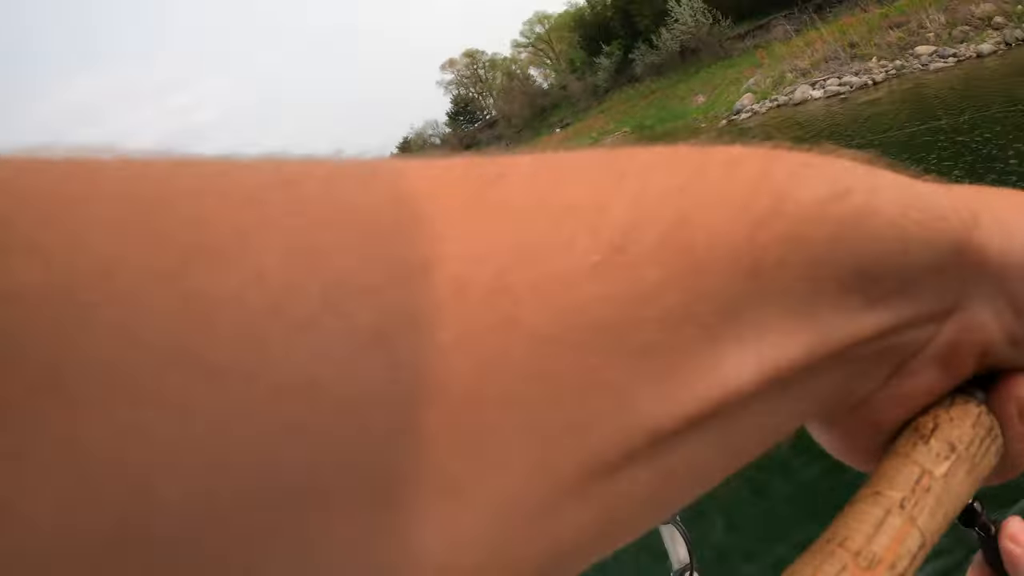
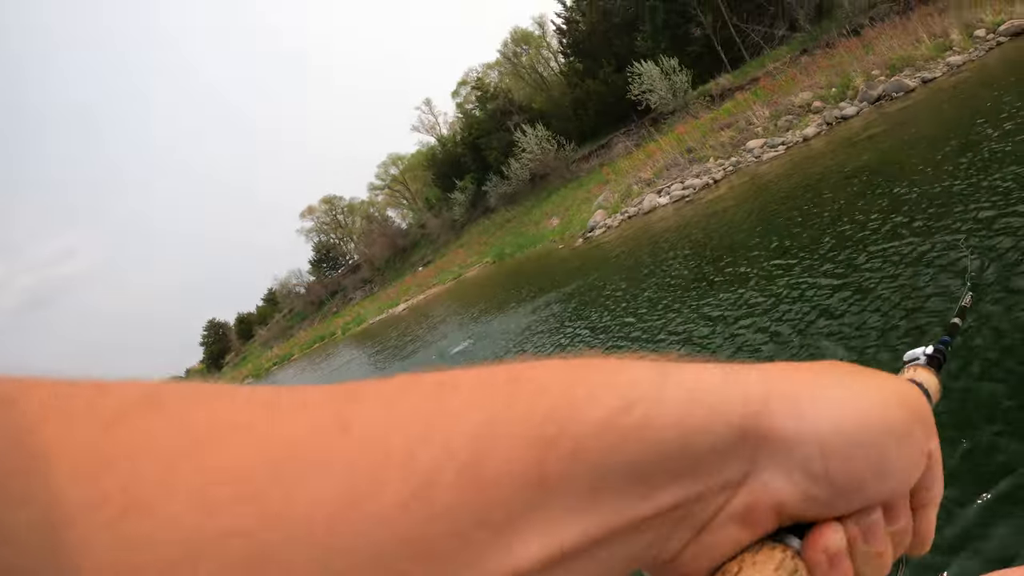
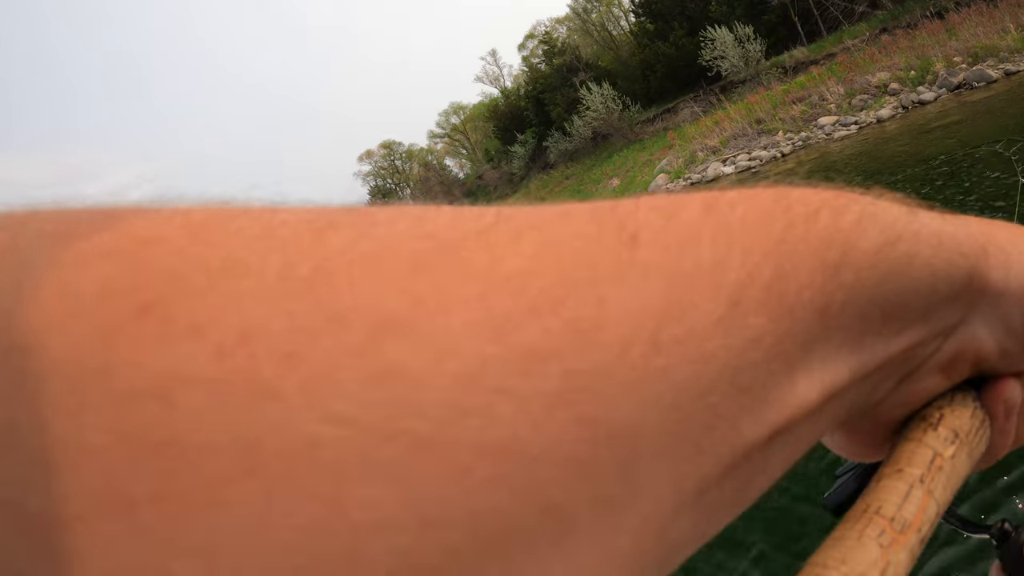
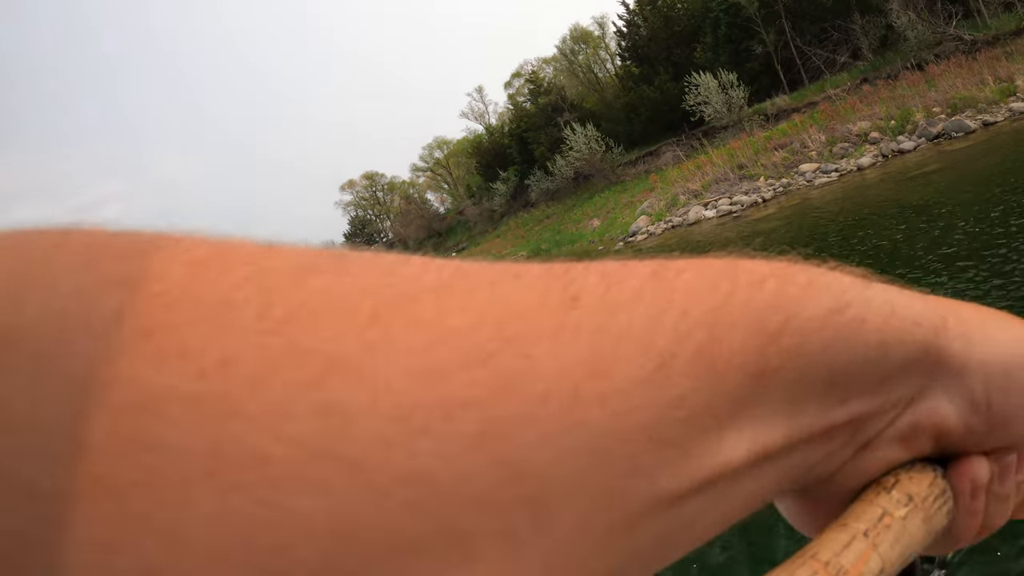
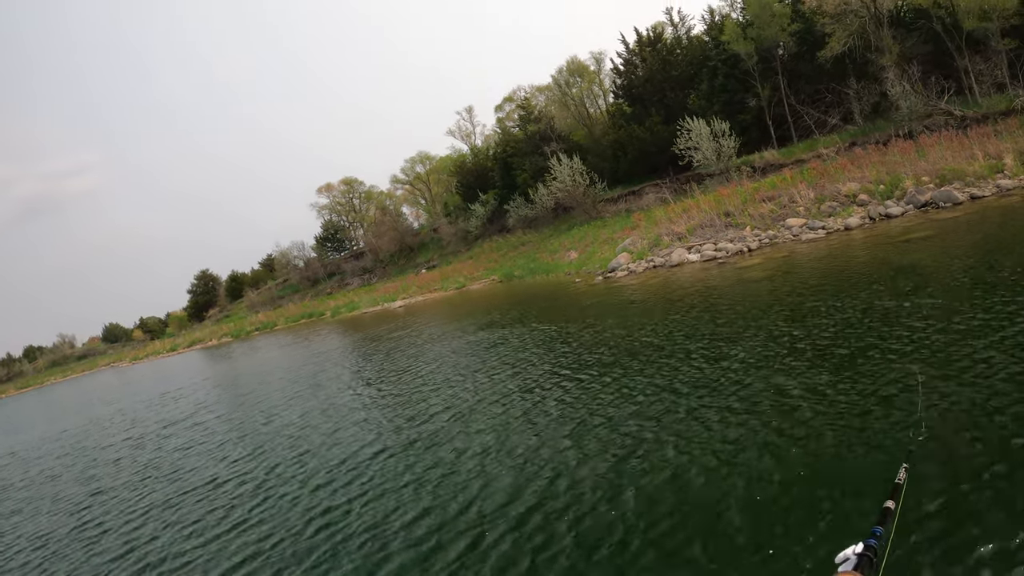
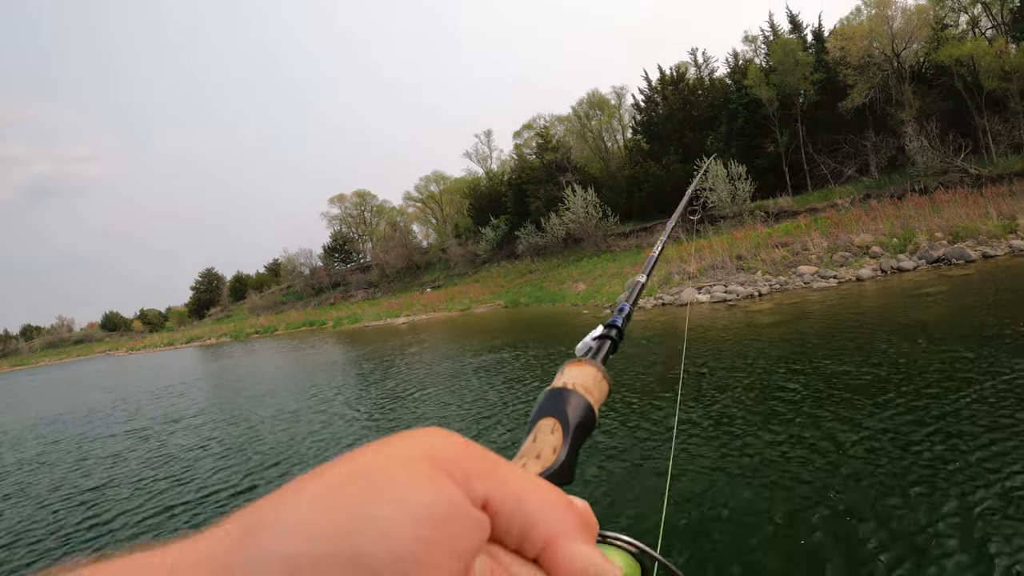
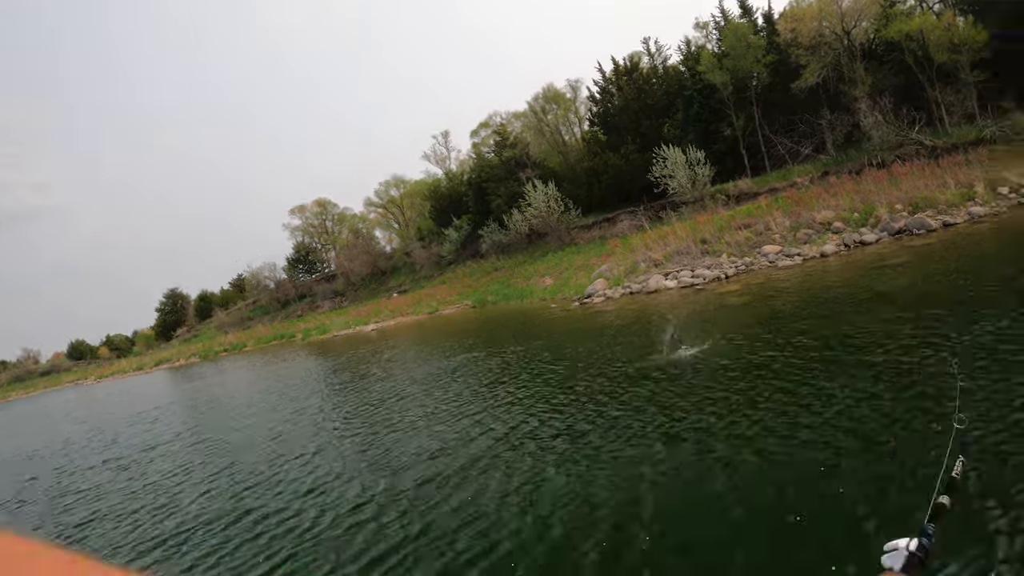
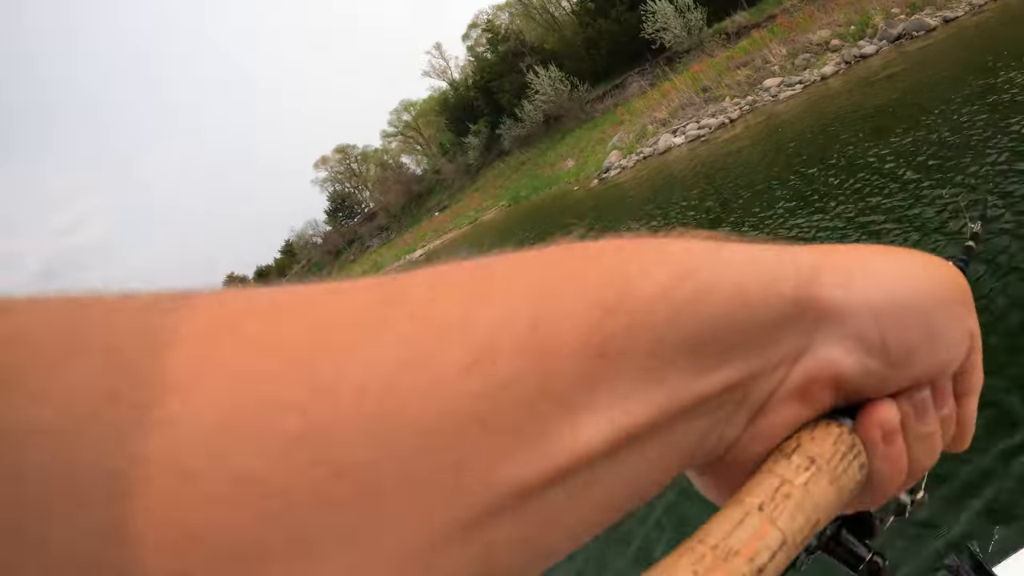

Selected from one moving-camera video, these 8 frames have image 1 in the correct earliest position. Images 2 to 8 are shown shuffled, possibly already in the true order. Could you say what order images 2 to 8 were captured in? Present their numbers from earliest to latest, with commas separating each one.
8, 2, 3, 4, 5, 6, 7
